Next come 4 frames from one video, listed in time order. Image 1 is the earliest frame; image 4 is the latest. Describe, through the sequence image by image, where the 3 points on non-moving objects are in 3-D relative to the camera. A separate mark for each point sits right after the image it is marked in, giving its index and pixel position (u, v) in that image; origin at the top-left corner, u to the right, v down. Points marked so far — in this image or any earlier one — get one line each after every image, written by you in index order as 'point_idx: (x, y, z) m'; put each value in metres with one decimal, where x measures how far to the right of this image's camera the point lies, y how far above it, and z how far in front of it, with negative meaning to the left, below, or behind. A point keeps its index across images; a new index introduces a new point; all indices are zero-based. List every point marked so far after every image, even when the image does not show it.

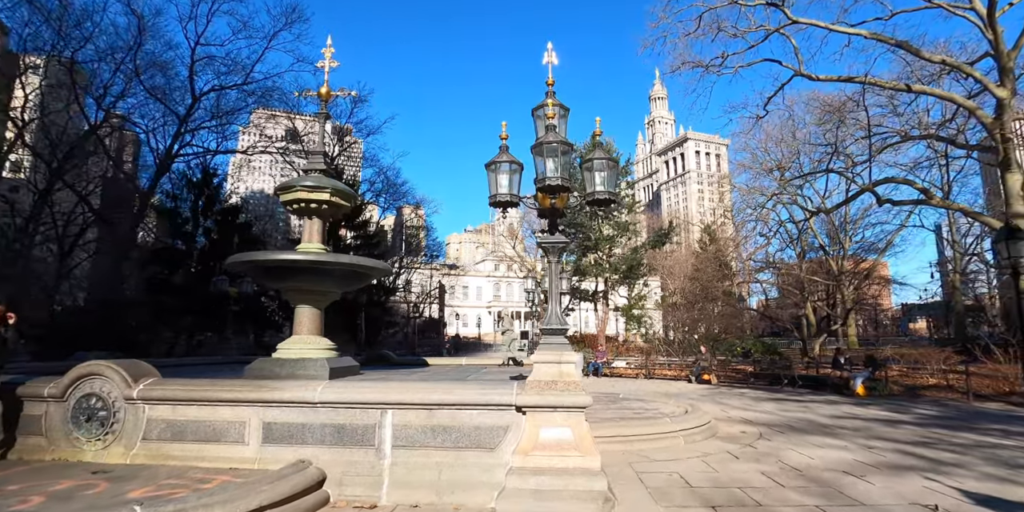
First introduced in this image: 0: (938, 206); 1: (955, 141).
0: (+12.2, +1.4, +14.9) m
1: (+14.8, +3.8, +17.4) m
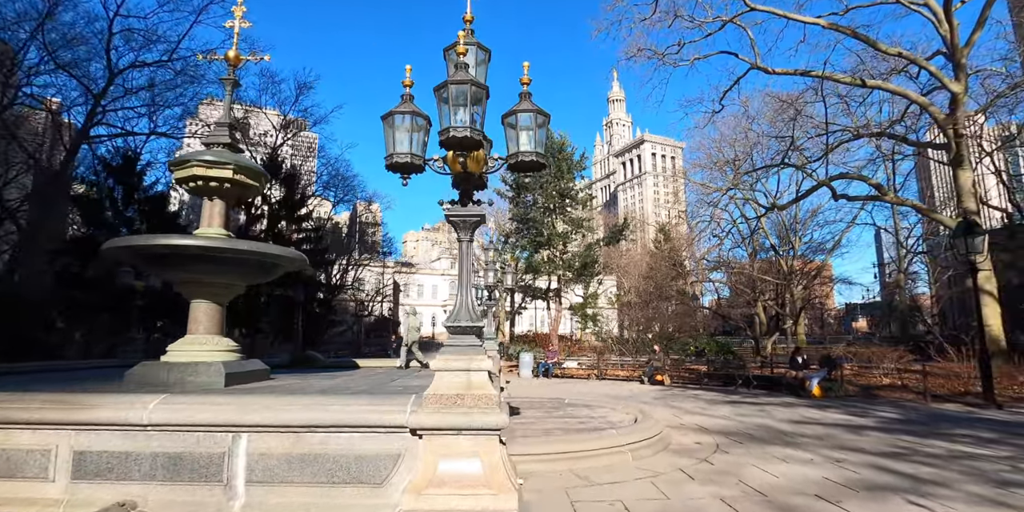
0: (+10.7, +1.5, +14.6) m
1: (+13.0, +3.9, +17.3) m
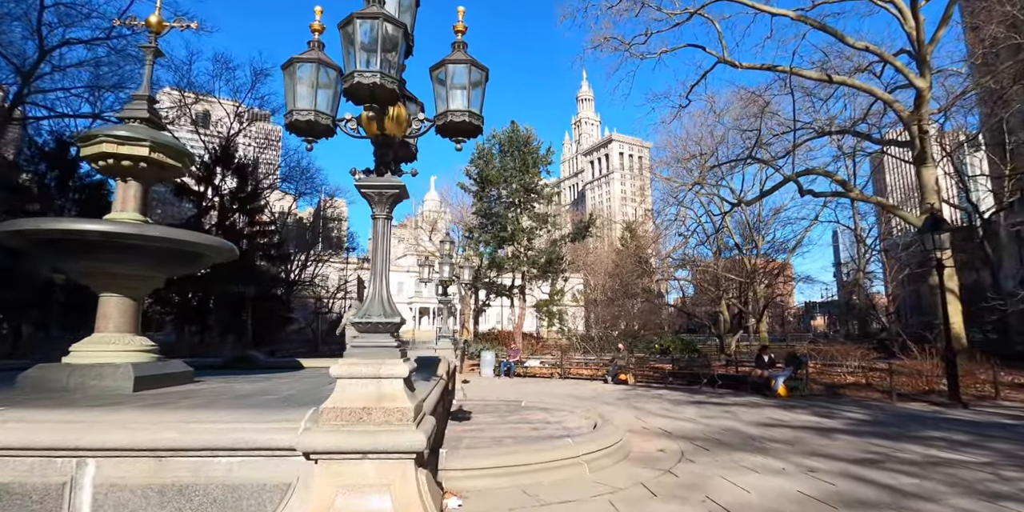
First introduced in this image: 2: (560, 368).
0: (+9.6, +1.6, +14.5) m
1: (+11.8, +4.0, +17.3) m
2: (+1.7, -3.8, +18.0) m
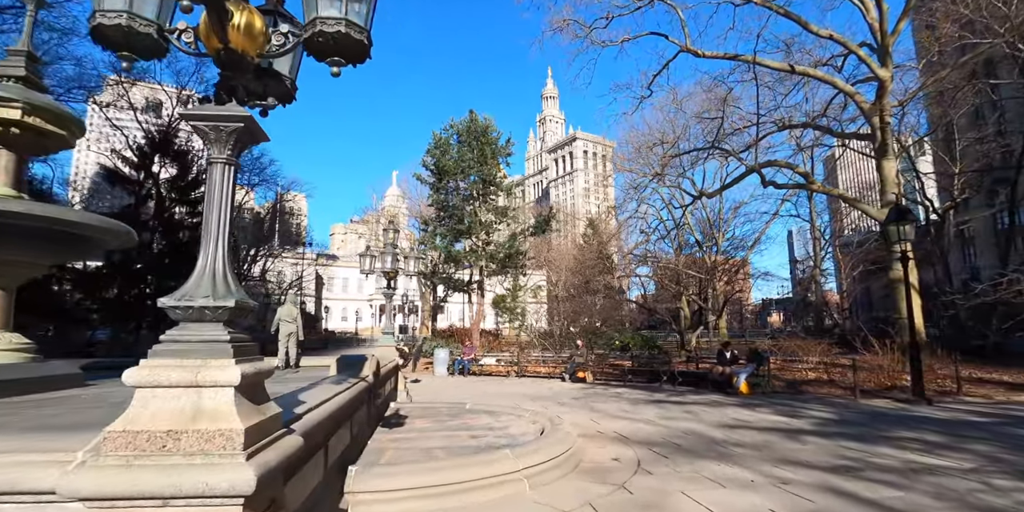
0: (+8.3, +1.7, +14.2) m
1: (+10.4, +4.1, +17.2) m
2: (+0.2, -3.6, +17.2) m
